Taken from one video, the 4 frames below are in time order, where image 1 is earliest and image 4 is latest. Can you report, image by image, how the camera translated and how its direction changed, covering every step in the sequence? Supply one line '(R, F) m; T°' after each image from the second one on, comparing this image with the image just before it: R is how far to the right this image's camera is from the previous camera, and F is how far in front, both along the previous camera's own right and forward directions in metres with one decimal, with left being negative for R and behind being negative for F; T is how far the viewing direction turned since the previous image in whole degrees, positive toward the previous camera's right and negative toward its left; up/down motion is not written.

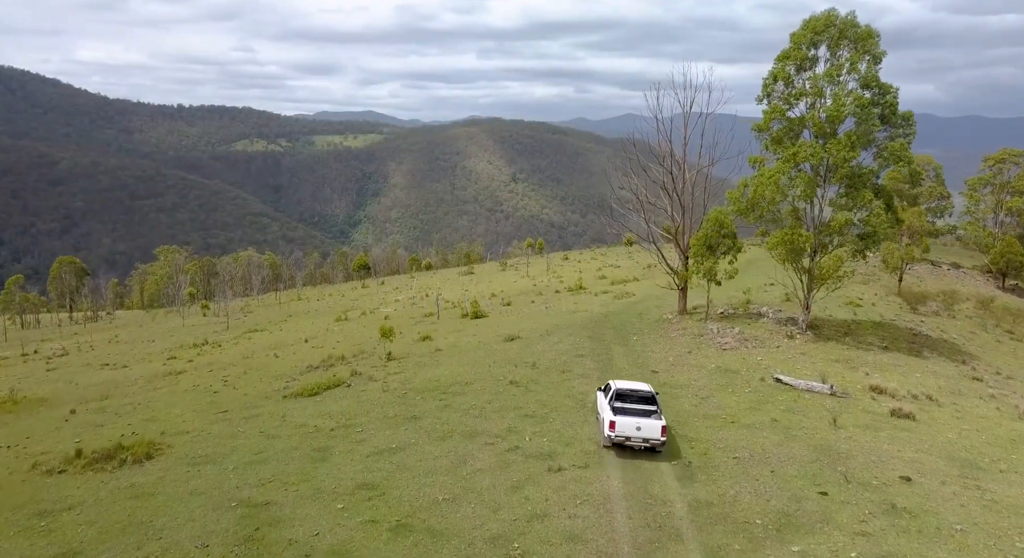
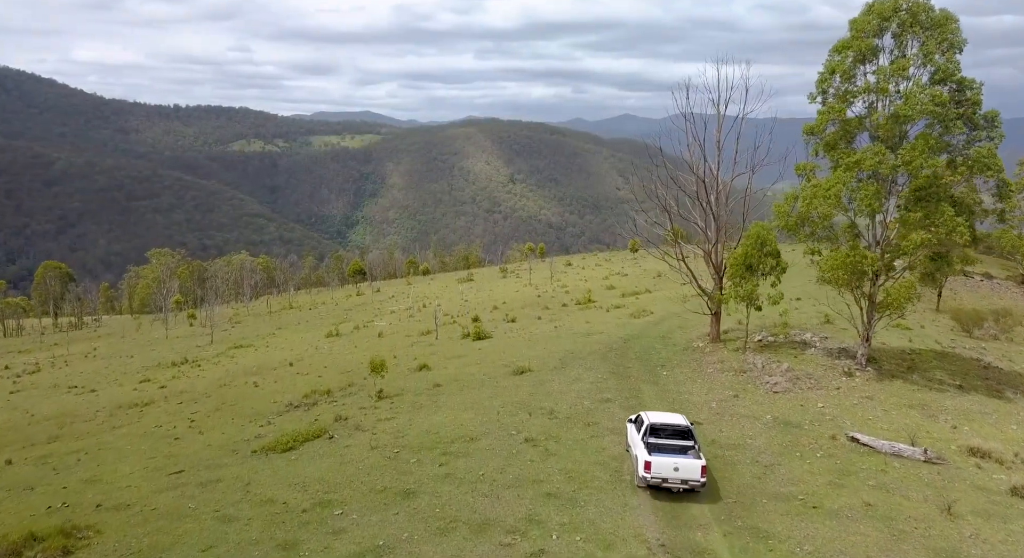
(-0.3, +3.5) m; 0°
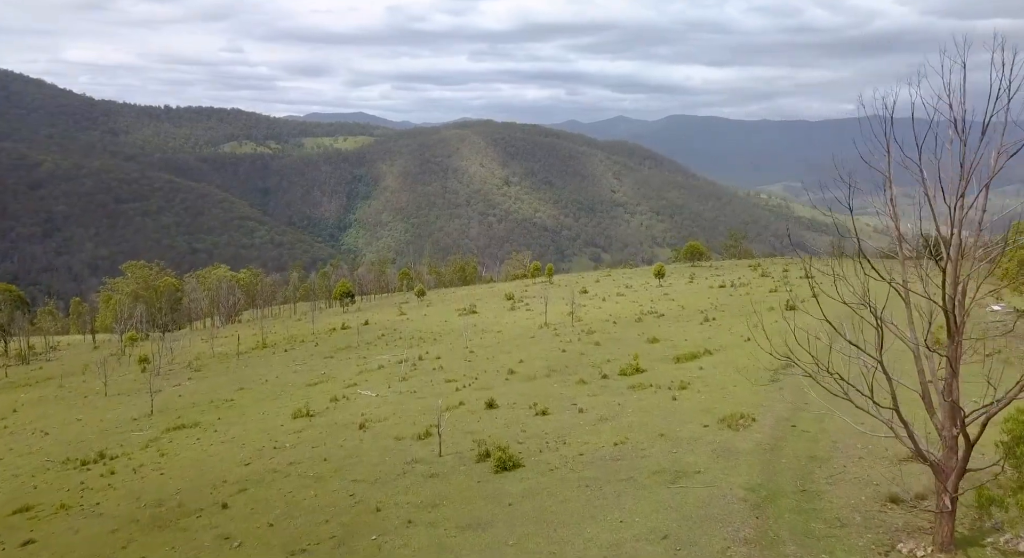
(-1.3, +11.2) m; 0°
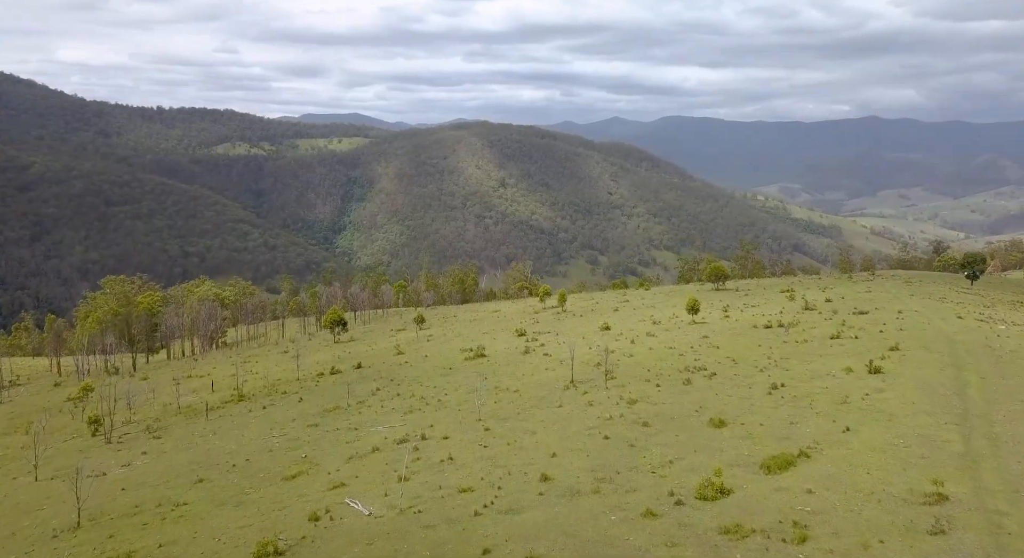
(-1.4, +9.6) m; 0°
